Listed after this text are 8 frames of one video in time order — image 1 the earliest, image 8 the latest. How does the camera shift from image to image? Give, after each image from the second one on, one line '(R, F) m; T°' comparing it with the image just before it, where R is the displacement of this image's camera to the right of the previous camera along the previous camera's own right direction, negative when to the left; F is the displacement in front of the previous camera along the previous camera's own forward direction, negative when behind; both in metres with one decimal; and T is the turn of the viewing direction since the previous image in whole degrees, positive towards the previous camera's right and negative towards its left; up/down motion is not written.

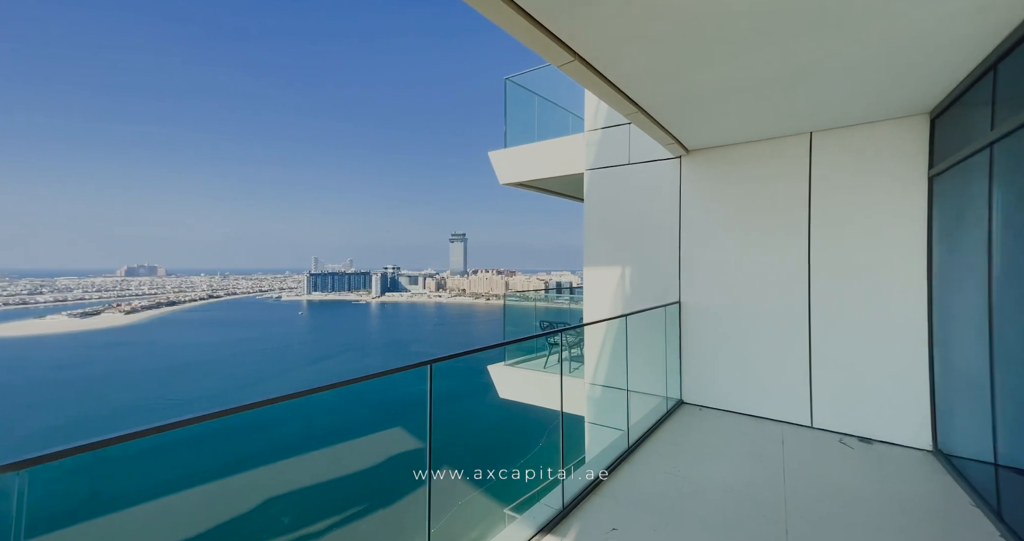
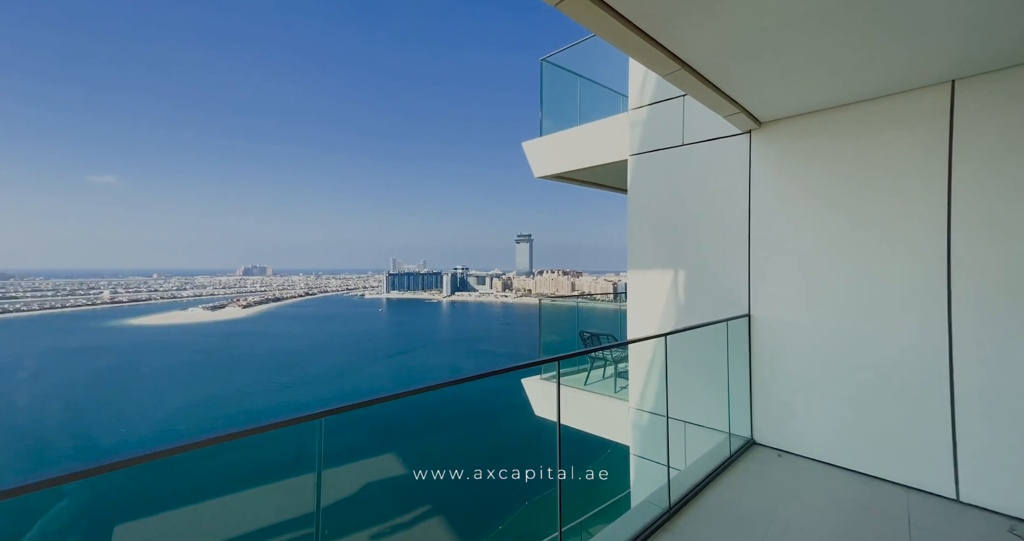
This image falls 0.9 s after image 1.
(+0.4, +0.5) m; -12°
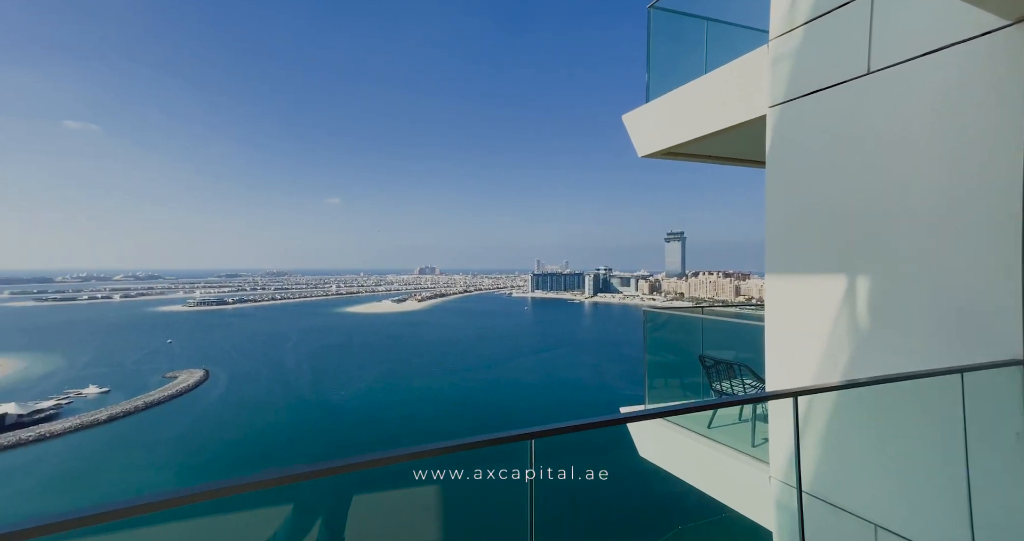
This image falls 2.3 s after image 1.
(+0.5, +0.7) m; -22°
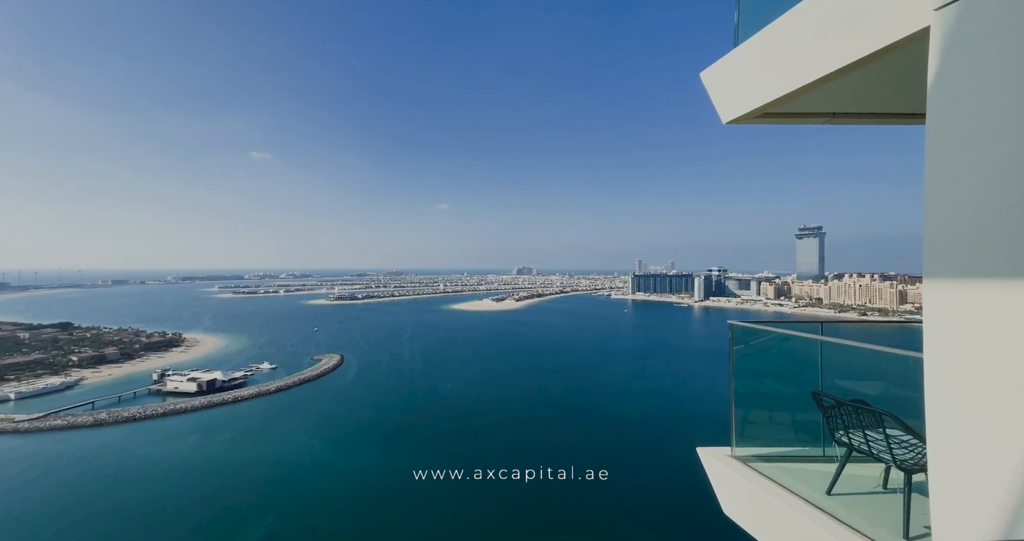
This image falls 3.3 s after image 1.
(+0.4, +0.5) m; -15°
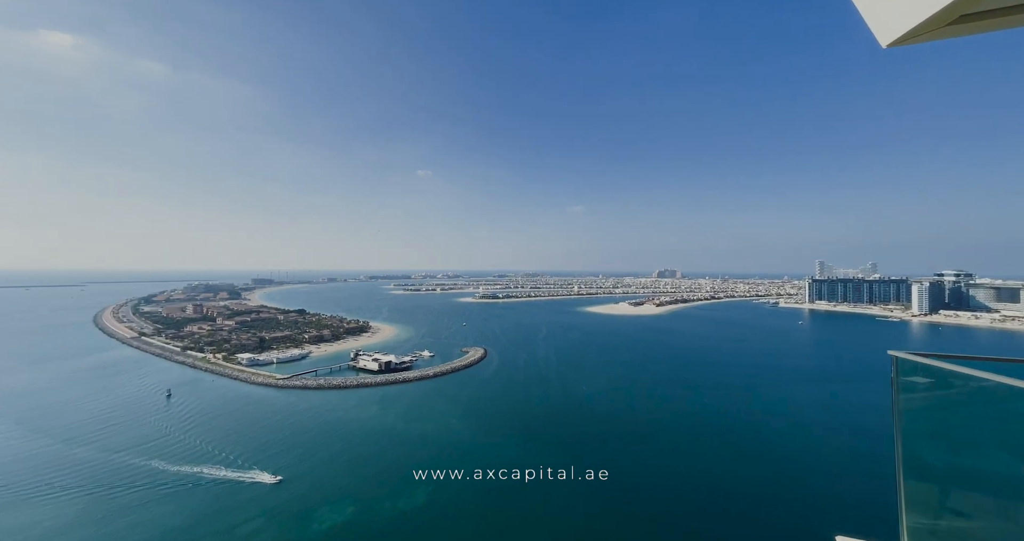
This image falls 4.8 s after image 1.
(+0.2, +0.2) m; -19°
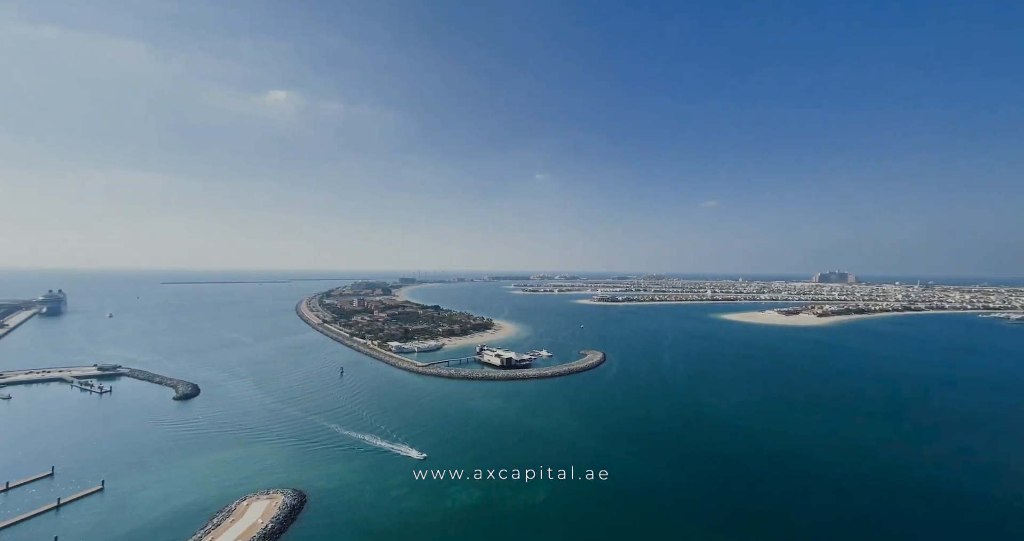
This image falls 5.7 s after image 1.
(0.0, -0.1) m; -16°
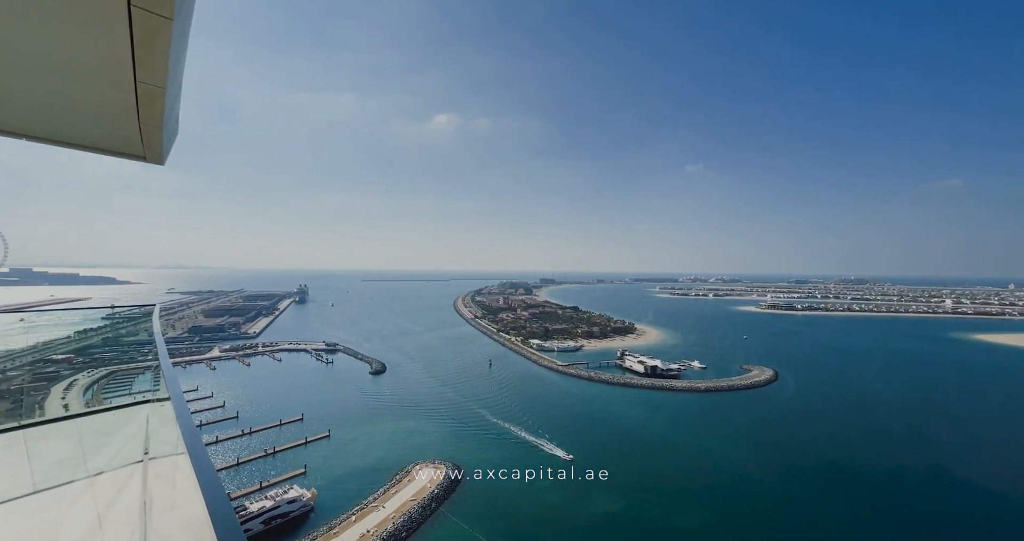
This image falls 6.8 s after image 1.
(0.0, -0.1) m; -19°
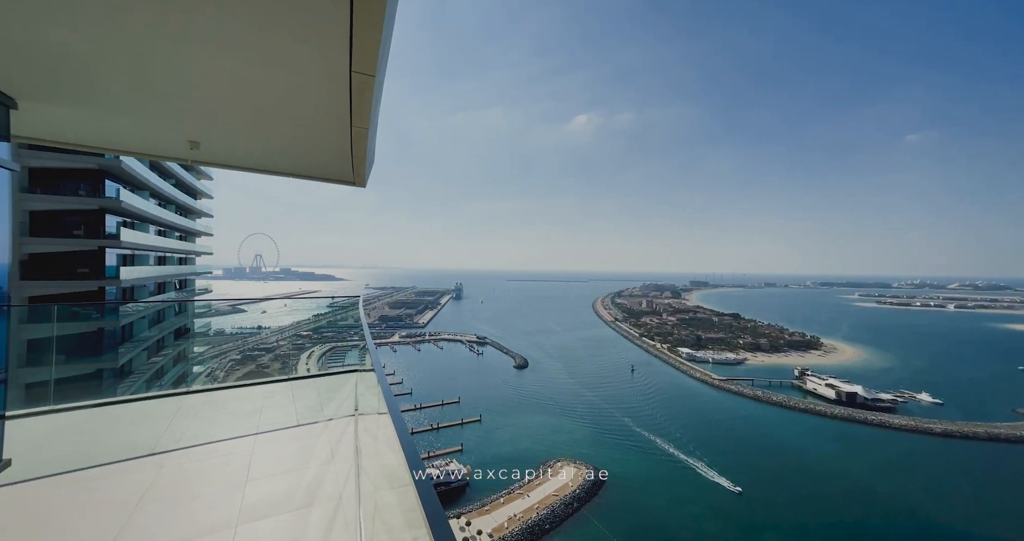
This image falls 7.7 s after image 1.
(0.0, 0.0) m; -19°
